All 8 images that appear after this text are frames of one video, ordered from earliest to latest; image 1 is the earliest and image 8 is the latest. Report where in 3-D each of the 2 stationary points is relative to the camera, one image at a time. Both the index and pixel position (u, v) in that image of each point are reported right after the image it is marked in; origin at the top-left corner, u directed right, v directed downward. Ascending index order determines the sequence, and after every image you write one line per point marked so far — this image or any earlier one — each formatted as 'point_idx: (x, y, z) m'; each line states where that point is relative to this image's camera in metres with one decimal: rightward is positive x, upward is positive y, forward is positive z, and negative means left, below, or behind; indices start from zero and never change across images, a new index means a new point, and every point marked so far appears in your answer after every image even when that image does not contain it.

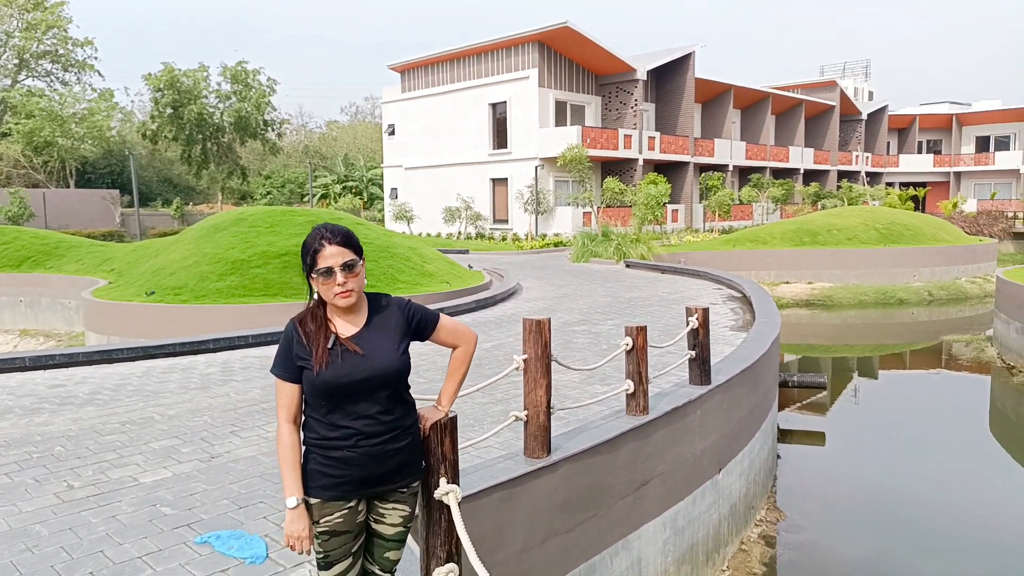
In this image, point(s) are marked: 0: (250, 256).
0: (-4.8, +0.6, +13.7) m
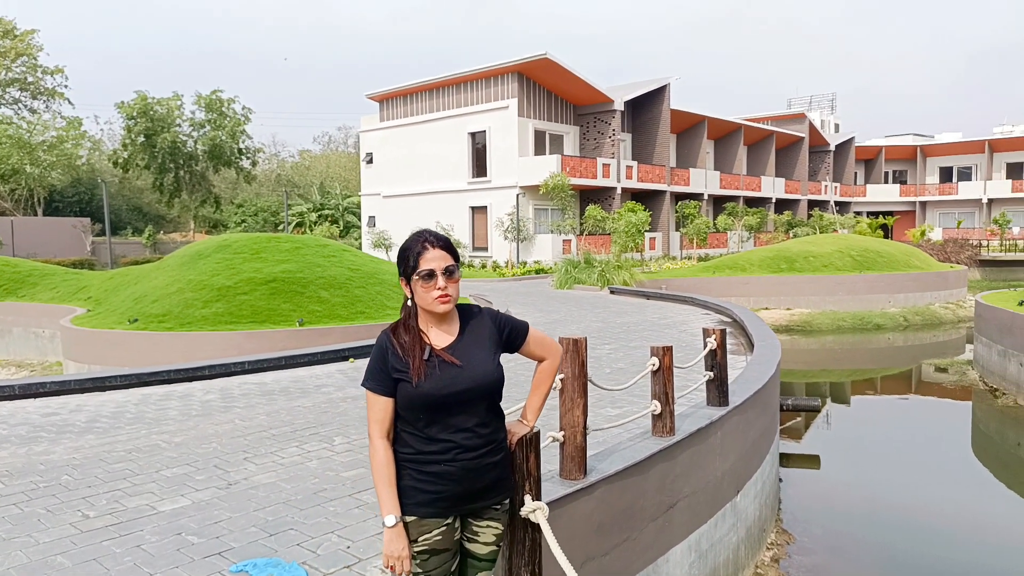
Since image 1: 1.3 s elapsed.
0: (-5.0, +0.1, +13.5) m
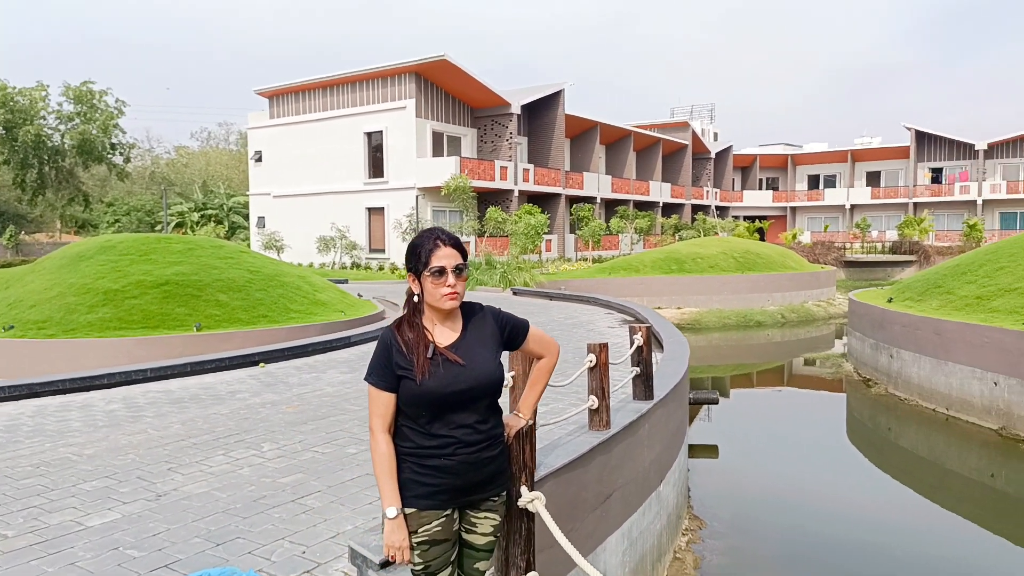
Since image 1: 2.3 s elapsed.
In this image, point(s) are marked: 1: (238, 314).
0: (-6.6, 0.0, +12.7) m
1: (-4.6, -0.4, +12.7) m
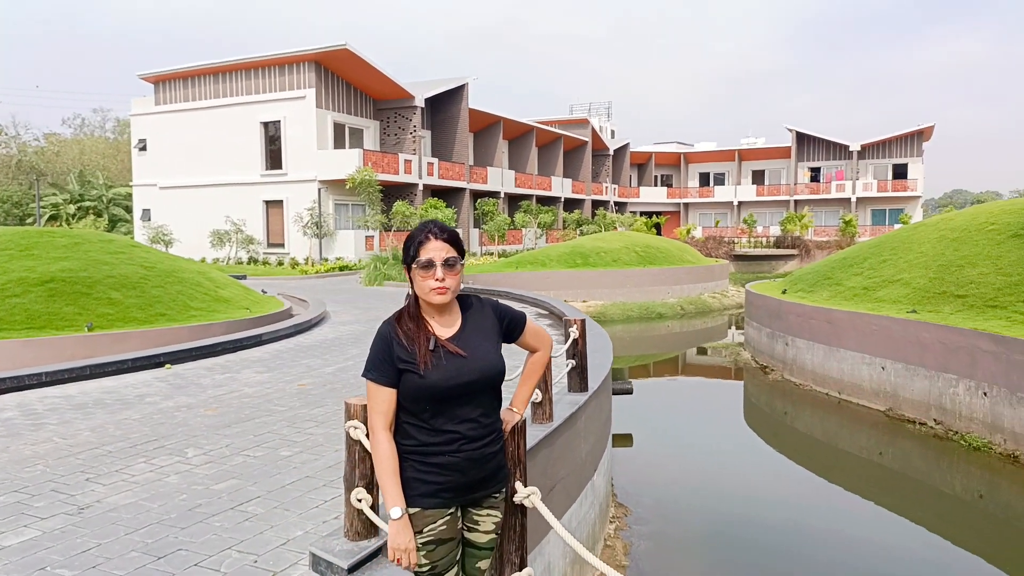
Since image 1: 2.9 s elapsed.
0: (-7.9, +0.1, +11.7) m
1: (-6.0, -0.4, +11.9) m
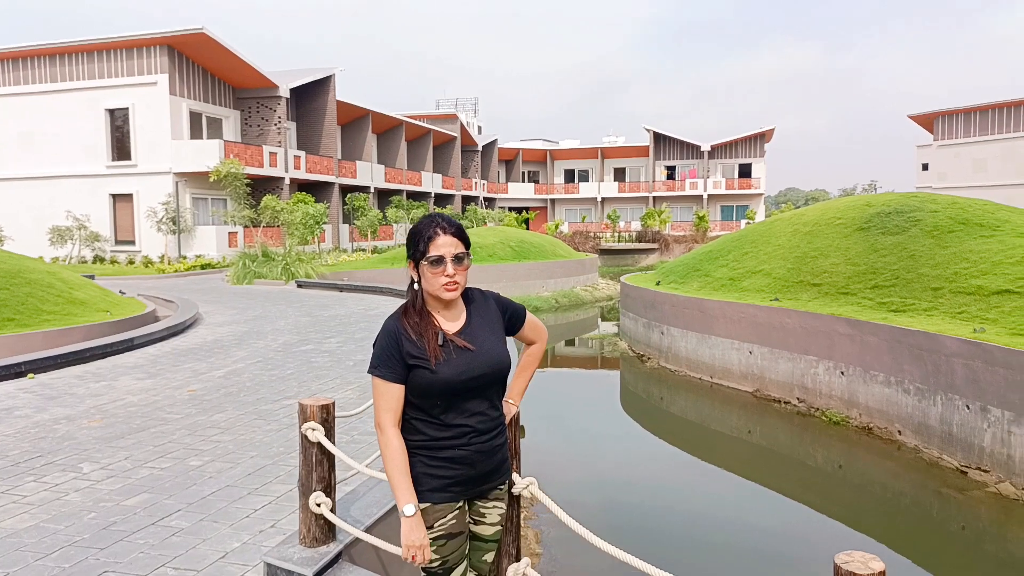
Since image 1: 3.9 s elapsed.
0: (-9.5, 0.0, +10.1) m
1: (-7.7, -0.4, +10.7) m
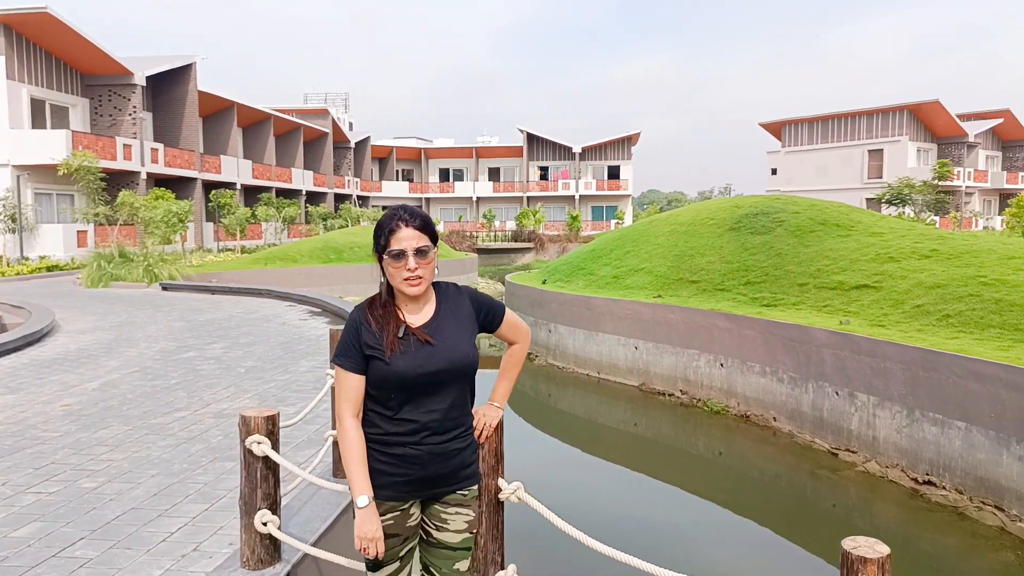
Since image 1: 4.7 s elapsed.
0: (-10.8, -0.1, +8.3) m
1: (-9.0, -0.5, +9.2) m
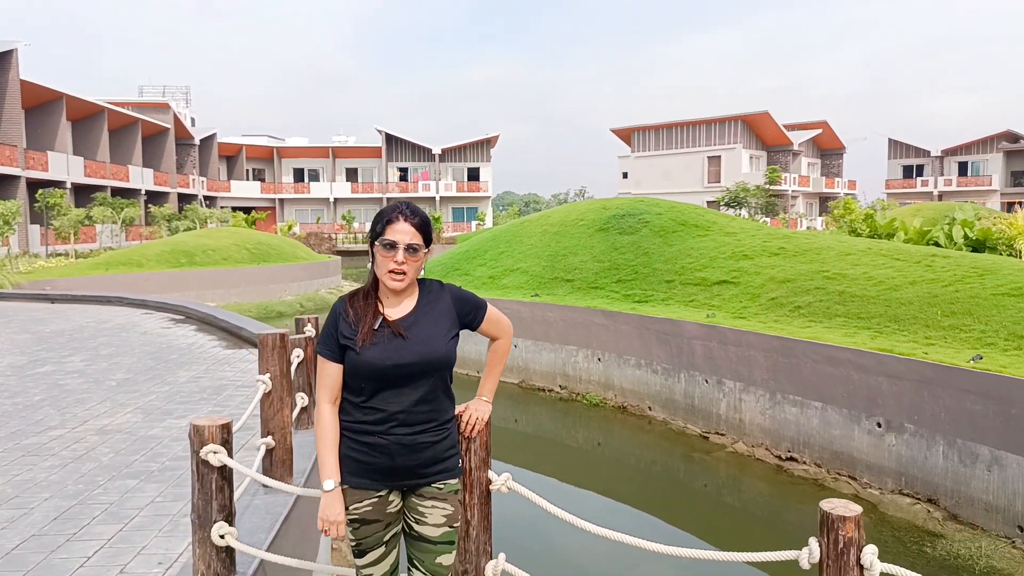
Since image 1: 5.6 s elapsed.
0: (-11.8, -0.3, +6.3) m
1: (-10.2, -0.7, +7.4) m
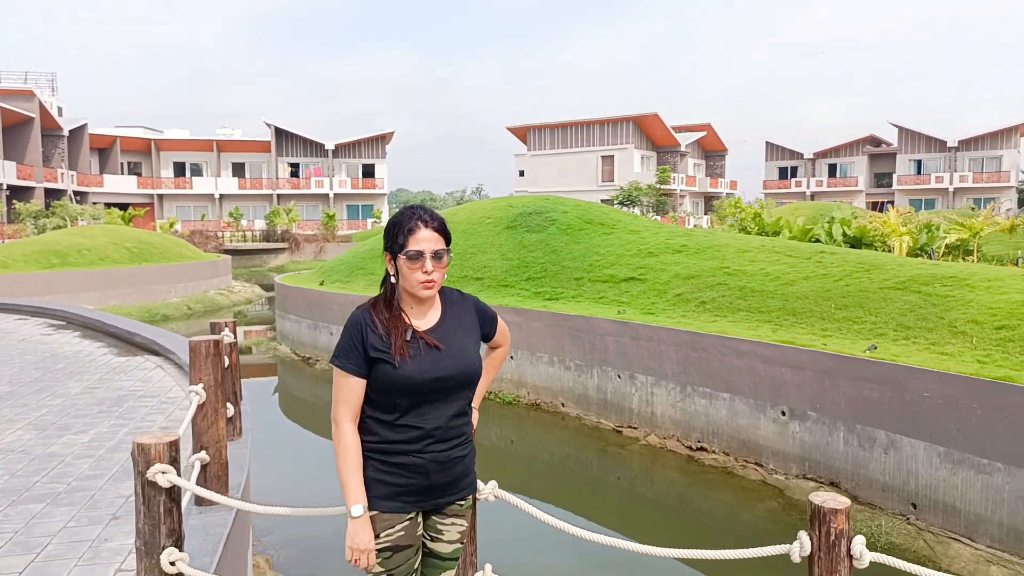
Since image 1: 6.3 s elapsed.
0: (-12.3, -0.4, +4.5) m
1: (-10.9, -0.8, +5.9) m
